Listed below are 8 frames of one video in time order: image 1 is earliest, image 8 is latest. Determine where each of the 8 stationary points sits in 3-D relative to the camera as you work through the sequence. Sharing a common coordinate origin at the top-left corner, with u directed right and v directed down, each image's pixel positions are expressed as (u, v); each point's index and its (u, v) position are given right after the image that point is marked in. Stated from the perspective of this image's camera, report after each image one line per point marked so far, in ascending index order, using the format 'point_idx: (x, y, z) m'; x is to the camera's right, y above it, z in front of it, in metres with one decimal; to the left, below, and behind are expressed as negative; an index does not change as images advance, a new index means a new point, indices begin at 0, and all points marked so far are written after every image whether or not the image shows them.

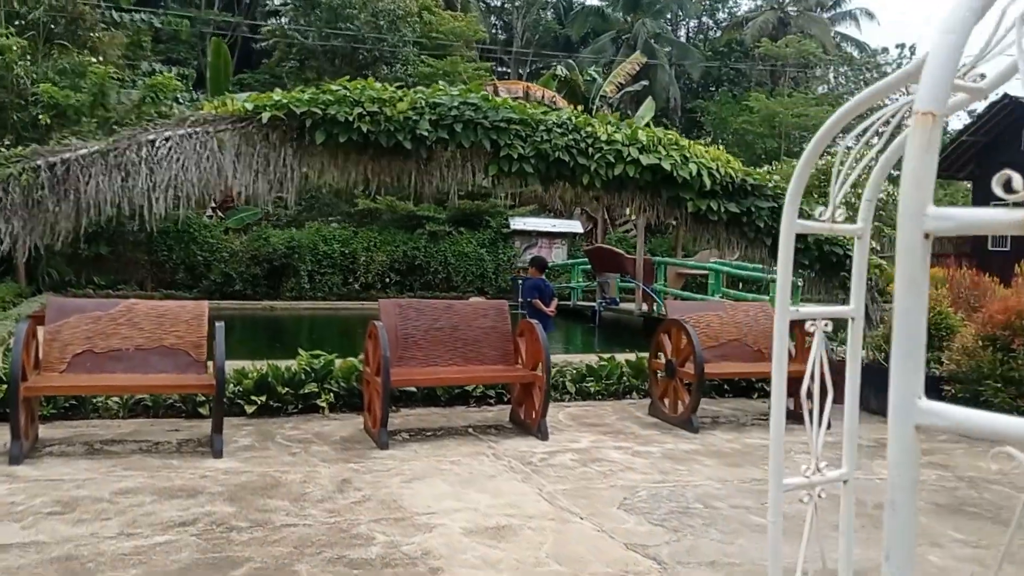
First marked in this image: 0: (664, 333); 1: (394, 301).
0: (+1.1, -0.3, +6.1) m
1: (-0.8, -0.1, +5.7) m
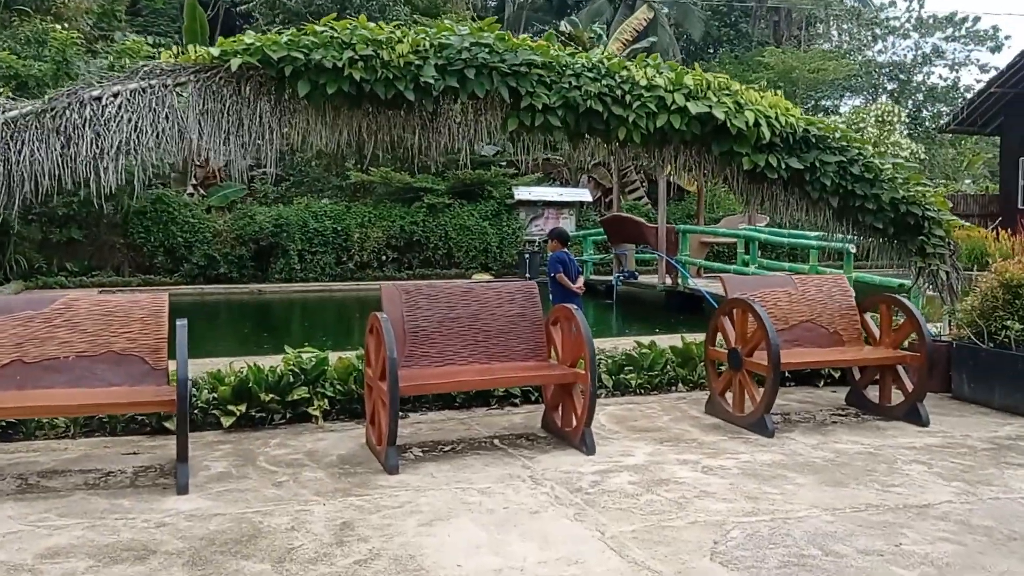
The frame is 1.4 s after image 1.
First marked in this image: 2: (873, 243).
0: (+1.2, -0.2, +5.1) m
1: (-0.6, 0.0, +4.7) m
2: (+2.6, +0.3, +6.3) m
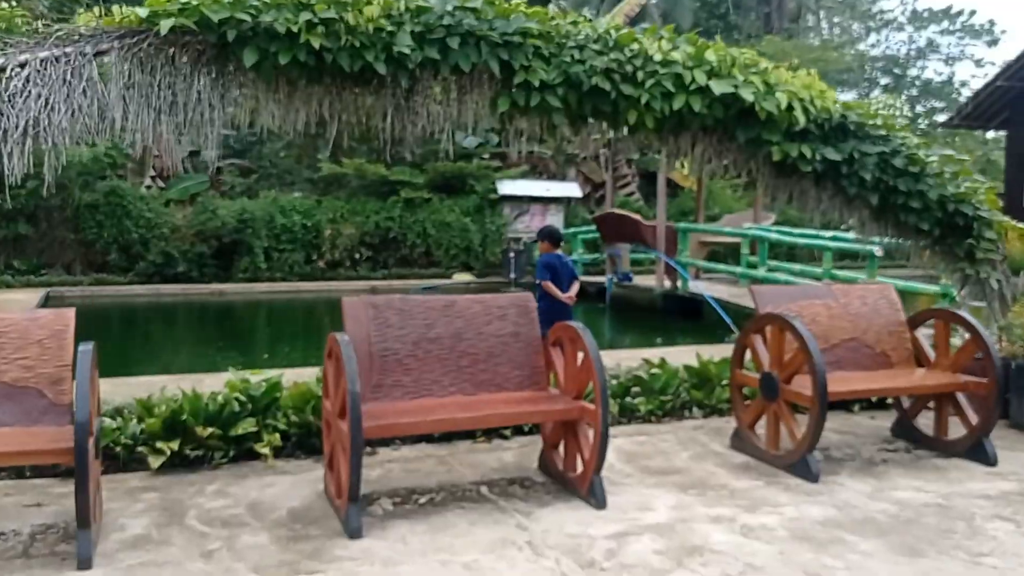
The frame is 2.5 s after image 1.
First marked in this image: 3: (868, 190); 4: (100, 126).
0: (+1.2, -0.2, +4.3) m
1: (-0.6, 0.0, +3.8) m
2: (+2.5, +0.3, +5.5) m
3: (+2.1, +0.6, +5.2) m
4: (-2.0, +0.8, +4.2) m
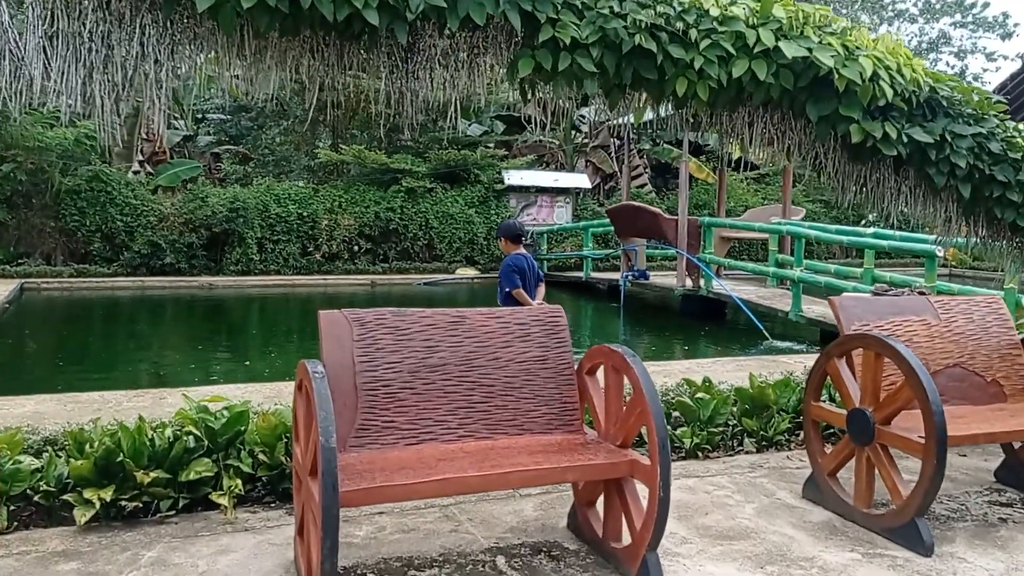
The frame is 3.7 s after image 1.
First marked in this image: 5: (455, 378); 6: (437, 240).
0: (+1.3, -0.3, +3.4) m
1: (-0.5, -0.1, +2.9) m
2: (+2.6, +0.2, +4.6) m
3: (+2.2, +0.5, +4.3) m
4: (-1.9, +0.7, +3.3) m
5: (-0.2, -0.3, +2.9) m
6: (-1.3, +0.8, +15.2) m
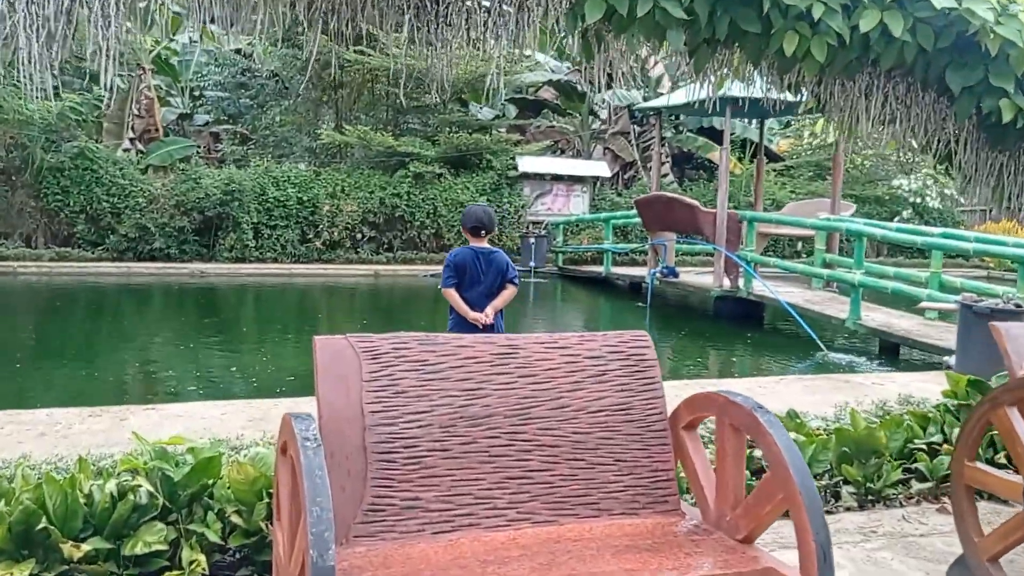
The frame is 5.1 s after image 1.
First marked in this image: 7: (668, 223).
0: (+1.4, -0.3, +2.6) m
1: (-0.4, -0.1, +2.1) m
2: (+2.8, +0.1, +3.8) m
3: (+2.4, +0.4, +3.4) m
4: (-1.7, +0.7, +2.4) m
5: (0.0, -0.3, +2.1) m
6: (-1.1, +1.0, +14.3) m
7: (+1.6, +0.7, +9.3) m
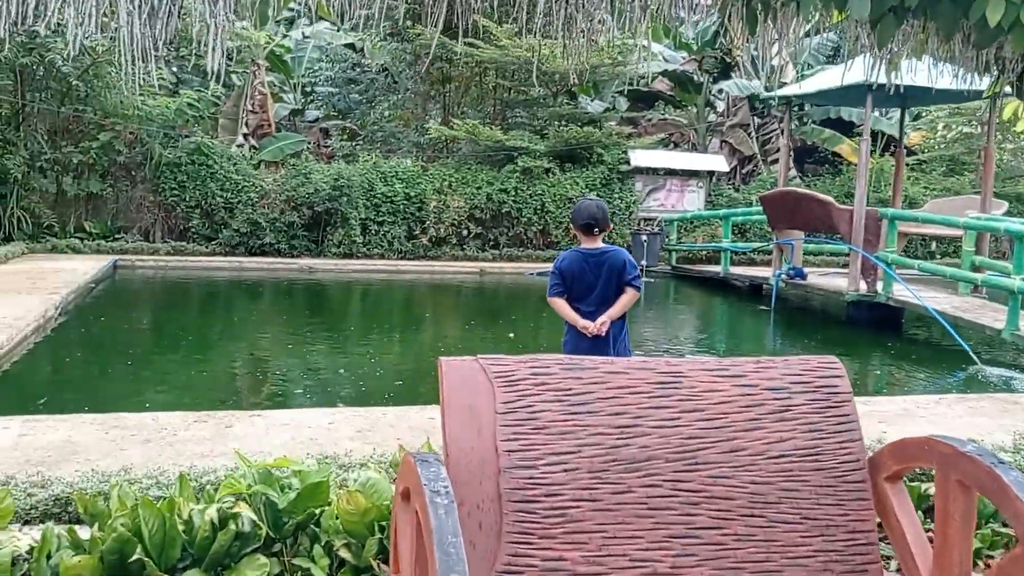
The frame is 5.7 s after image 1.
0: (+1.8, -0.4, +2.0) m
1: (0.0, -0.2, +1.7) m
2: (+3.3, +0.1, +3.1) m
3: (+2.8, +0.4, +2.8) m
4: (-1.3, +0.7, +2.2) m
5: (+0.3, -0.4, +1.7) m
6: (+0.6, +1.0, +14.0) m
7: (+2.8, +0.7, +8.7) m
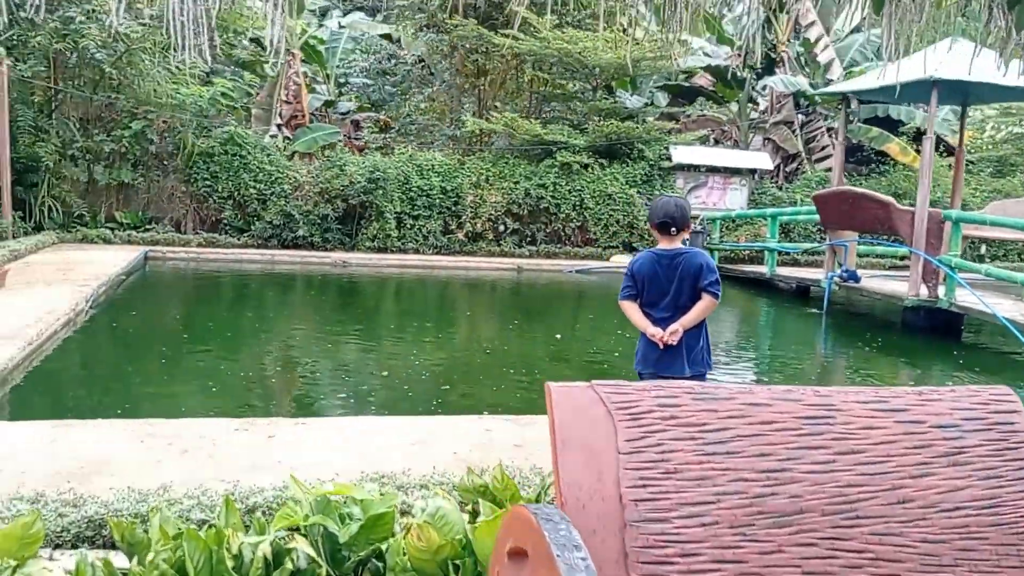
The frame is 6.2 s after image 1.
0: (+2.0, -0.4, +1.7) m
1: (+0.2, -0.2, +1.4) m
2: (+3.5, 0.0, +2.7) m
3: (+3.1, +0.3, +2.4) m
4: (-1.0, +0.7, +2.0) m
5: (+0.5, -0.4, +1.4) m
6: (+1.2, +1.0, +13.6) m
7: (+3.2, +0.6, +8.3) m
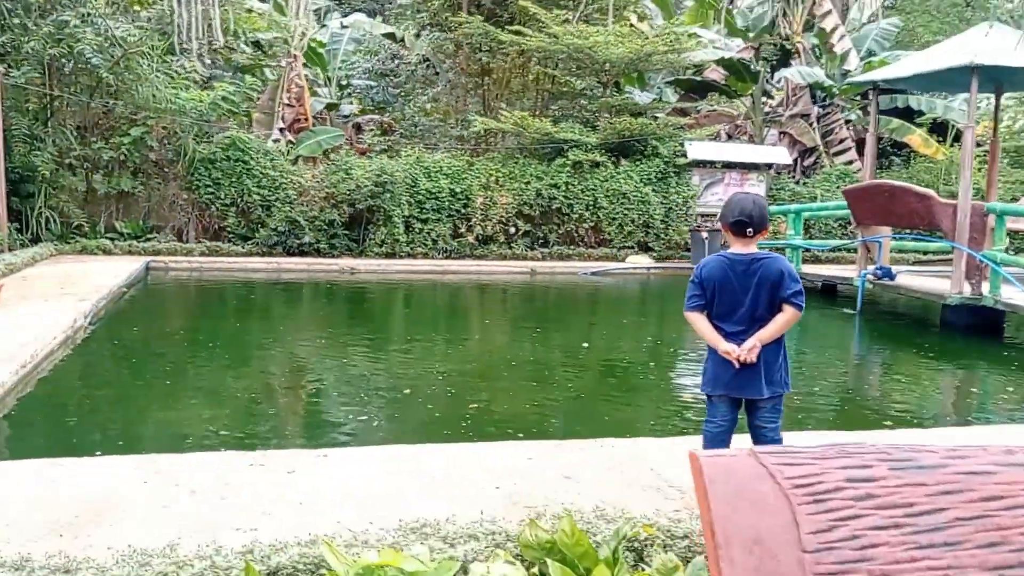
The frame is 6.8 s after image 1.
0: (+2.2, -0.4, +1.3) m
1: (+0.3, -0.2, +1.1) m
2: (+3.7, 0.0, +2.3) m
3: (+3.2, +0.3, +2.0) m
4: (-0.9, +0.7, +1.6) m
5: (+0.7, -0.4, +1.0) m
6: (+1.4, +1.0, +13.2) m
7: (+3.3, +0.6, +7.9) m
